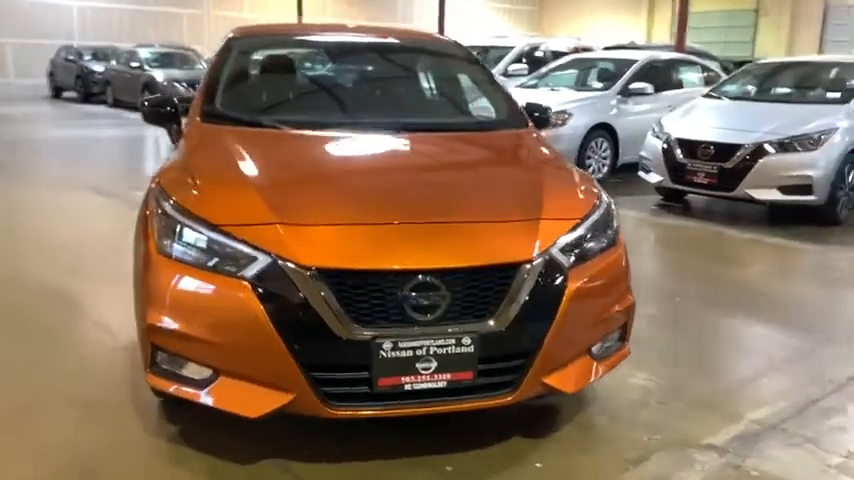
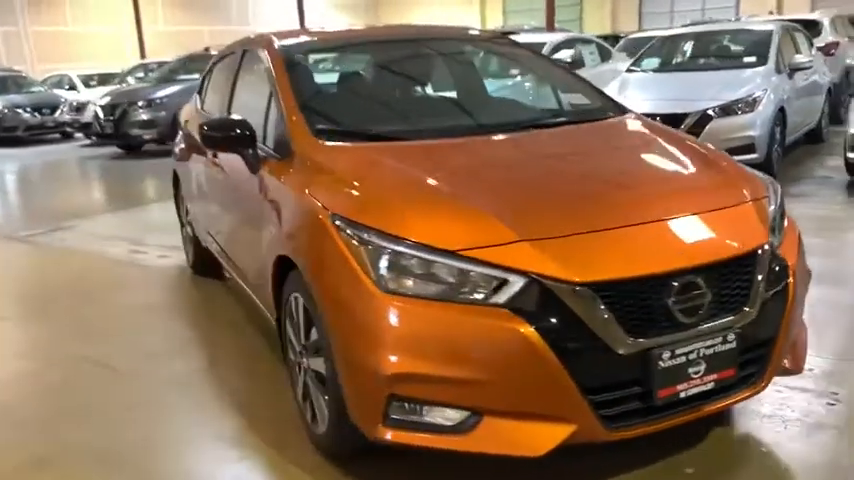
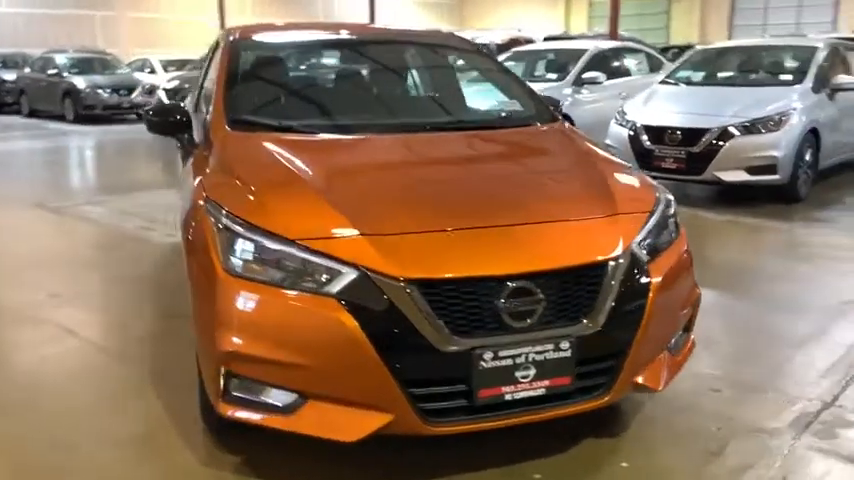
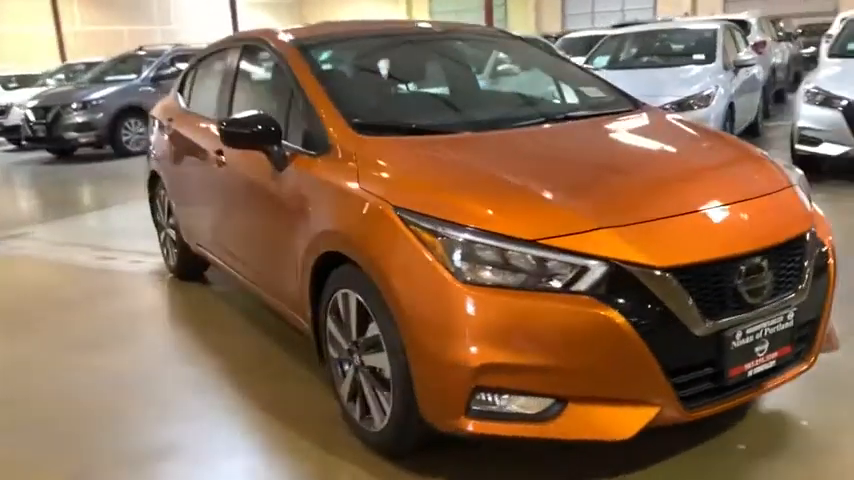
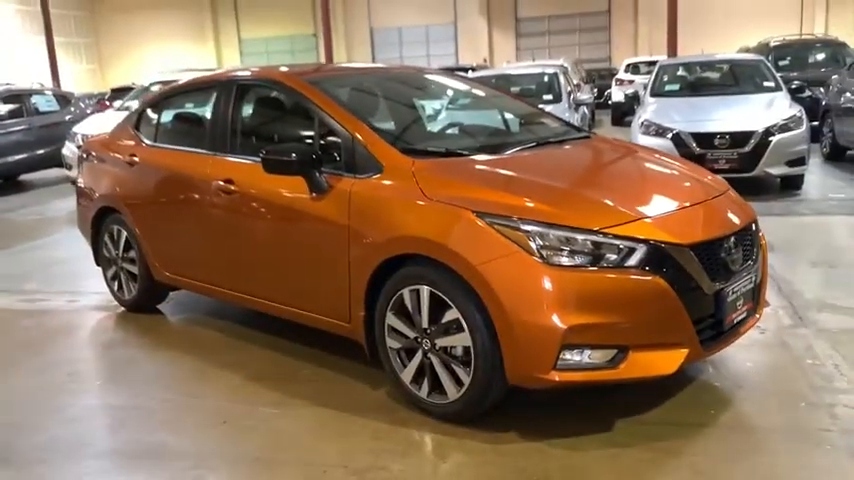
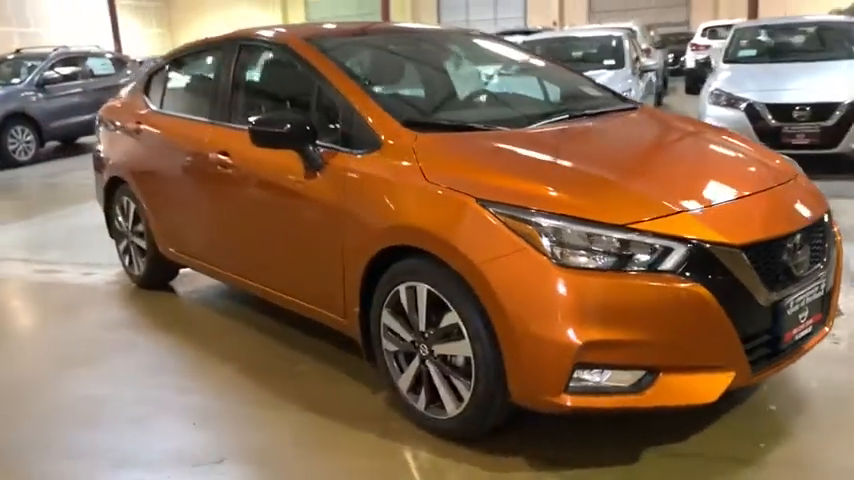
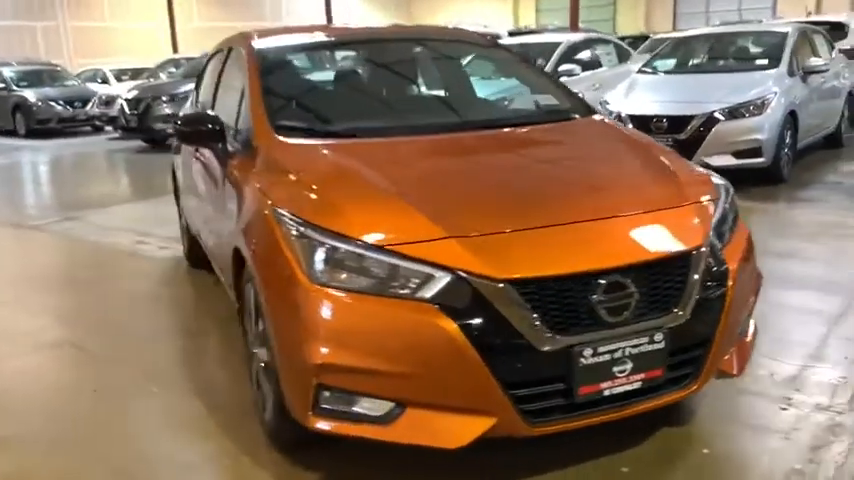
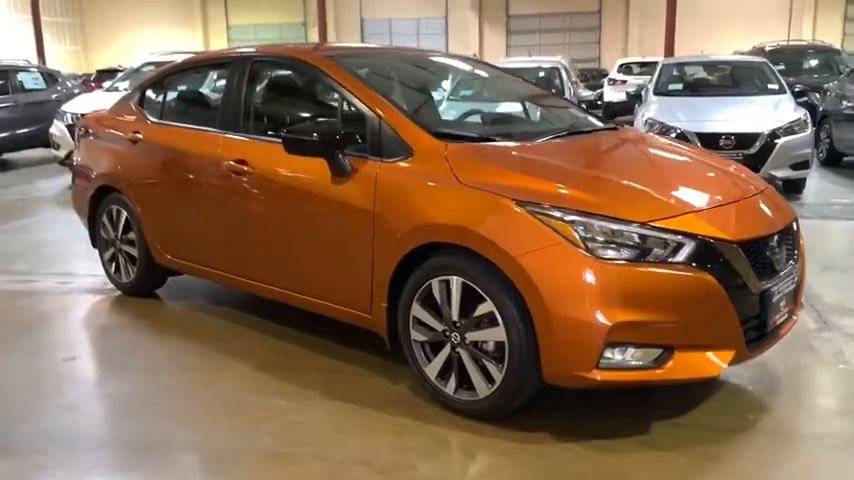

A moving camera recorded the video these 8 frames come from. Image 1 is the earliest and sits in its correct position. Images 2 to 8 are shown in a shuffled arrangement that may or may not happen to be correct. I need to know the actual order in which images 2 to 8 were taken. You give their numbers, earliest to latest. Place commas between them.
3, 7, 2, 4, 6, 5, 8
